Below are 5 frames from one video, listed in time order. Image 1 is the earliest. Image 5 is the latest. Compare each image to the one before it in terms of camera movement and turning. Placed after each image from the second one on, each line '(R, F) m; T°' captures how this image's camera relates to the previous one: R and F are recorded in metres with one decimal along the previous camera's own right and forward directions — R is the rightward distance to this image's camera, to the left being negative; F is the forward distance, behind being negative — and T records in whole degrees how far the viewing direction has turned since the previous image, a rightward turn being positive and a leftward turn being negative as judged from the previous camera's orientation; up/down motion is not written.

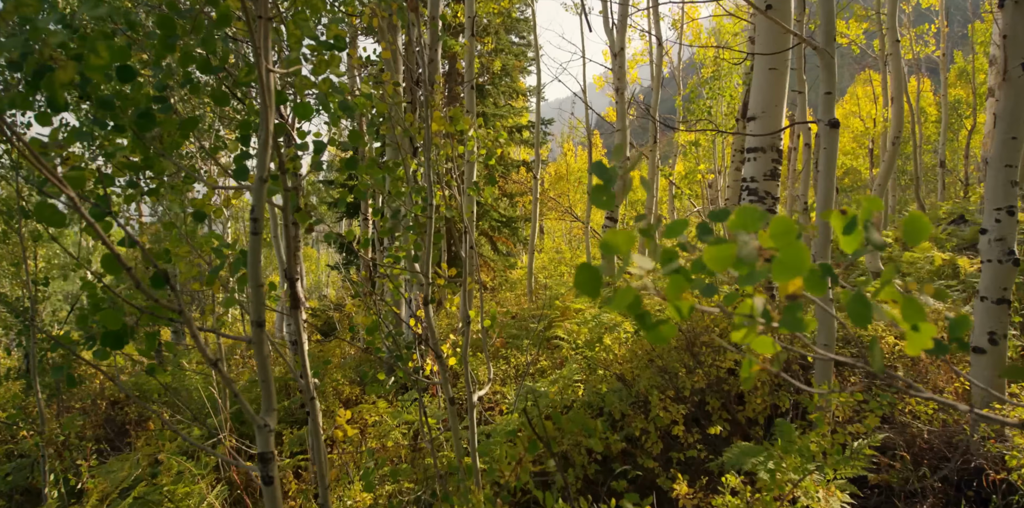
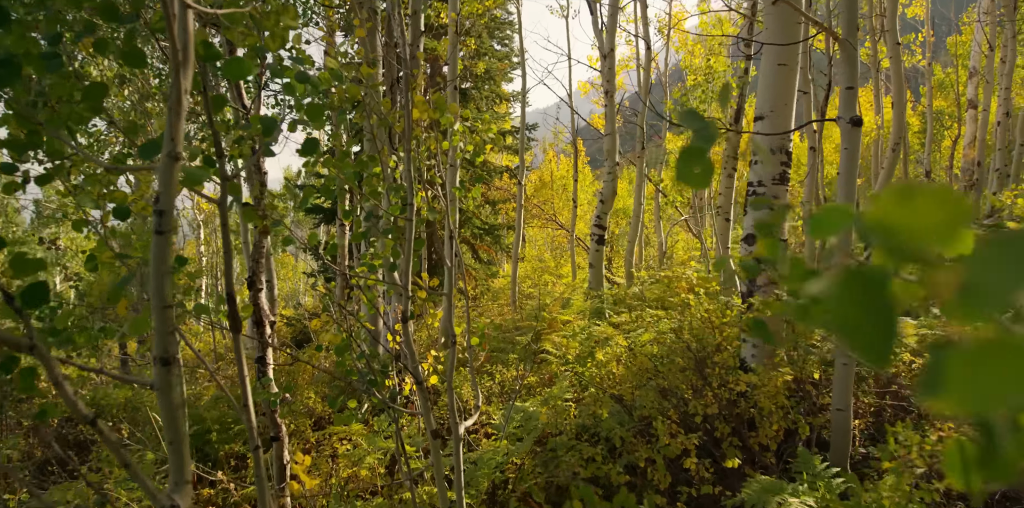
(-0.1, +0.6) m; +1°
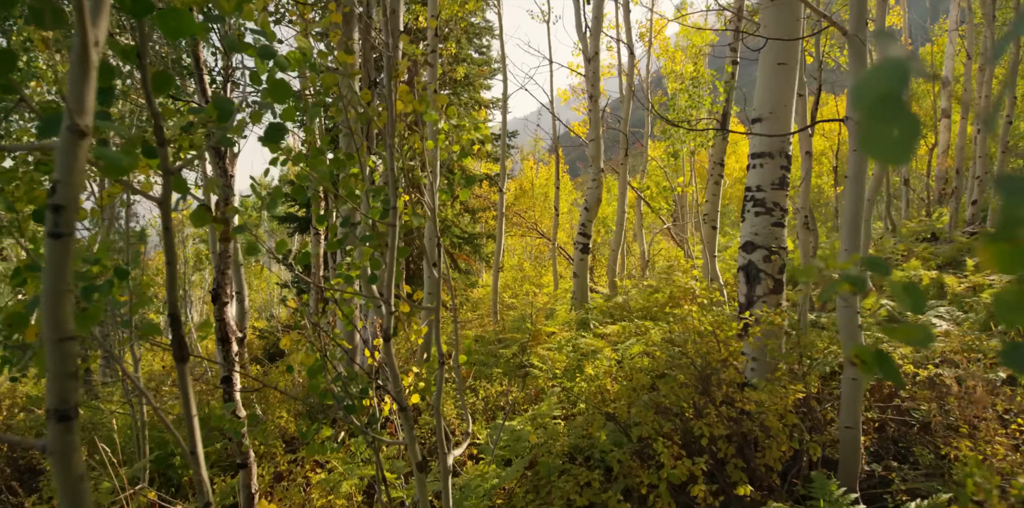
(-0.1, +0.4) m; +1°
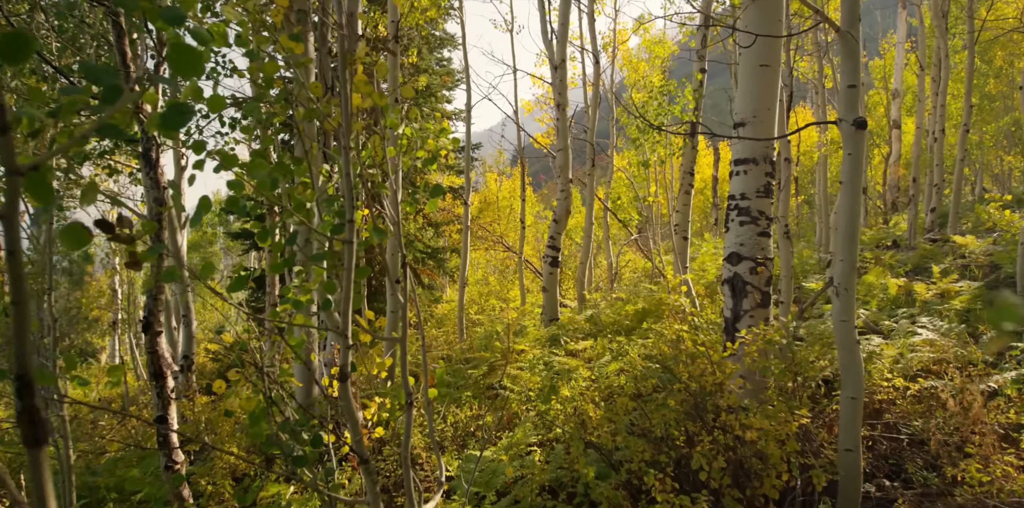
(0.0, +0.5) m; +2°
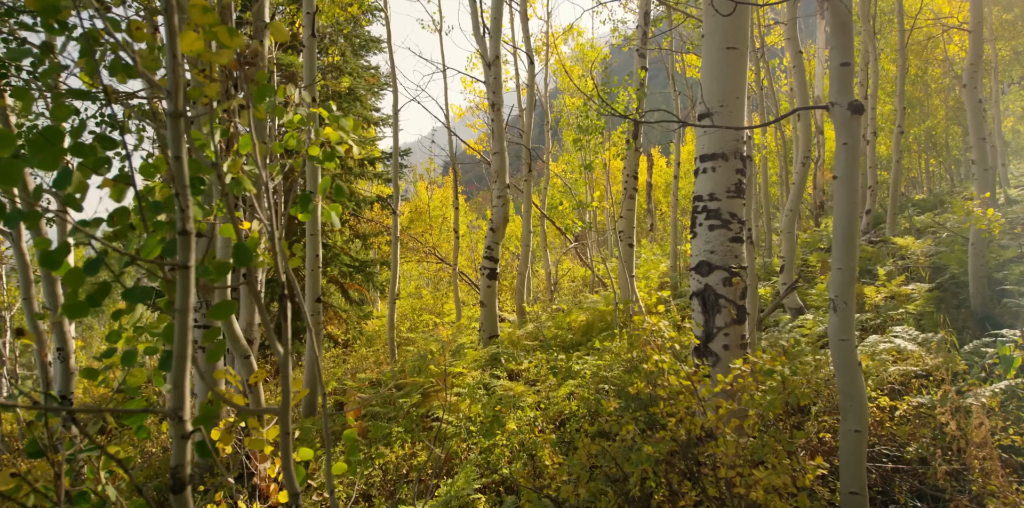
(0.0, +0.9) m; +4°
